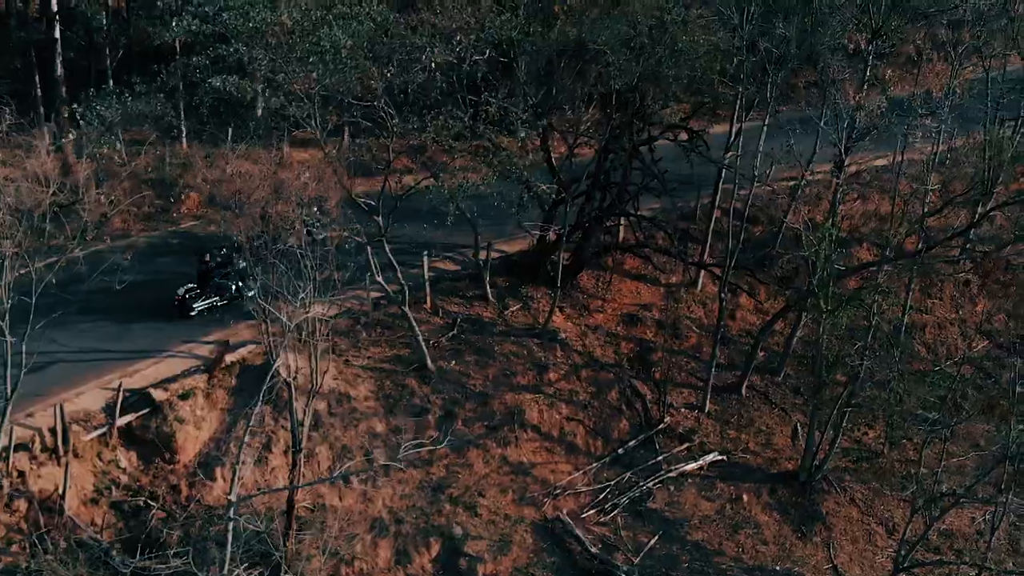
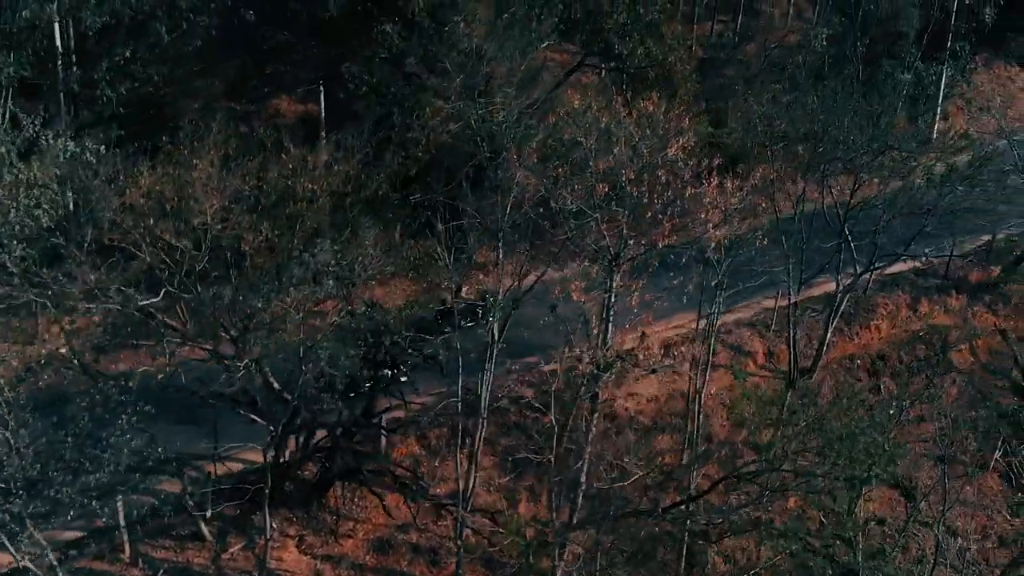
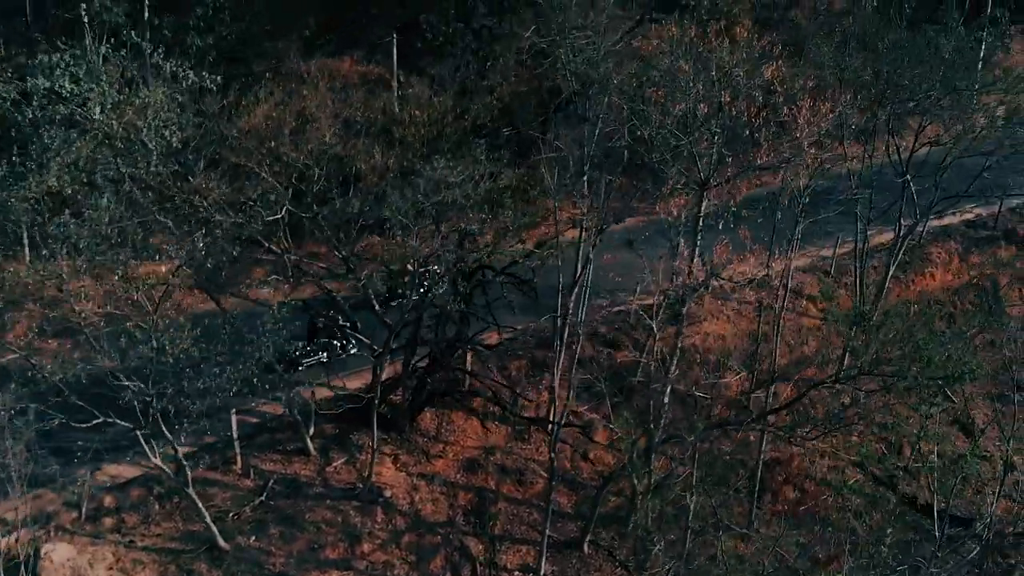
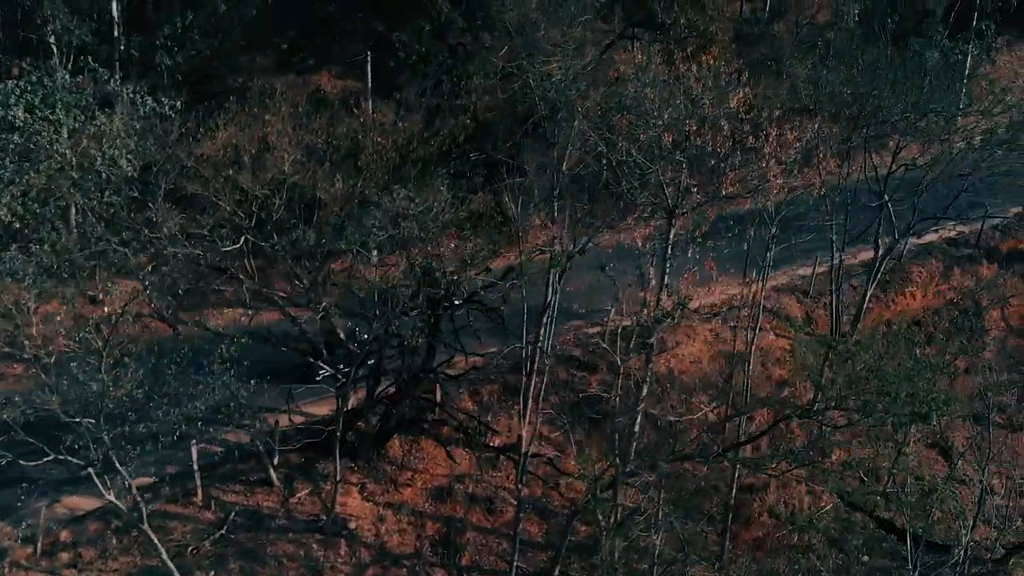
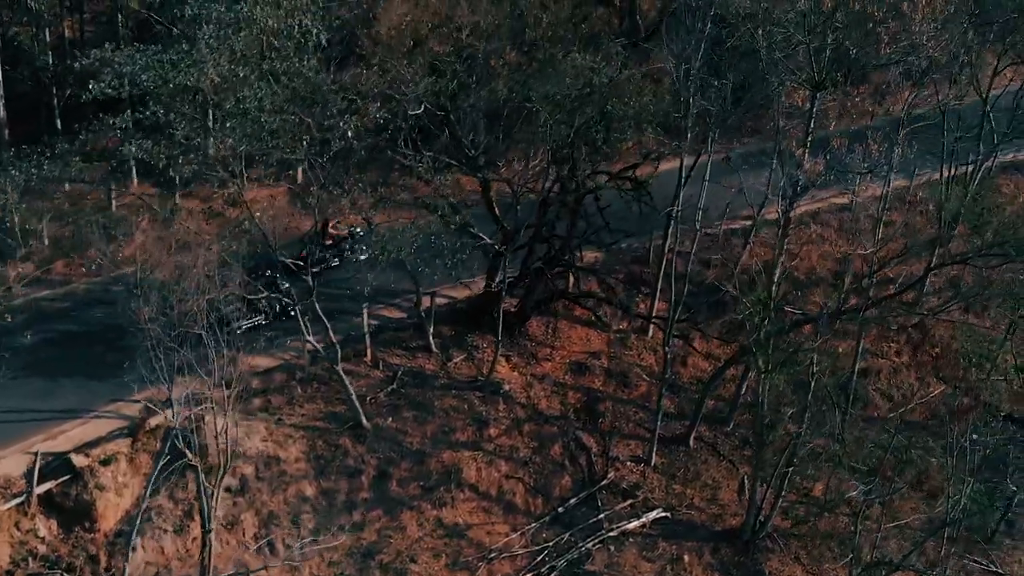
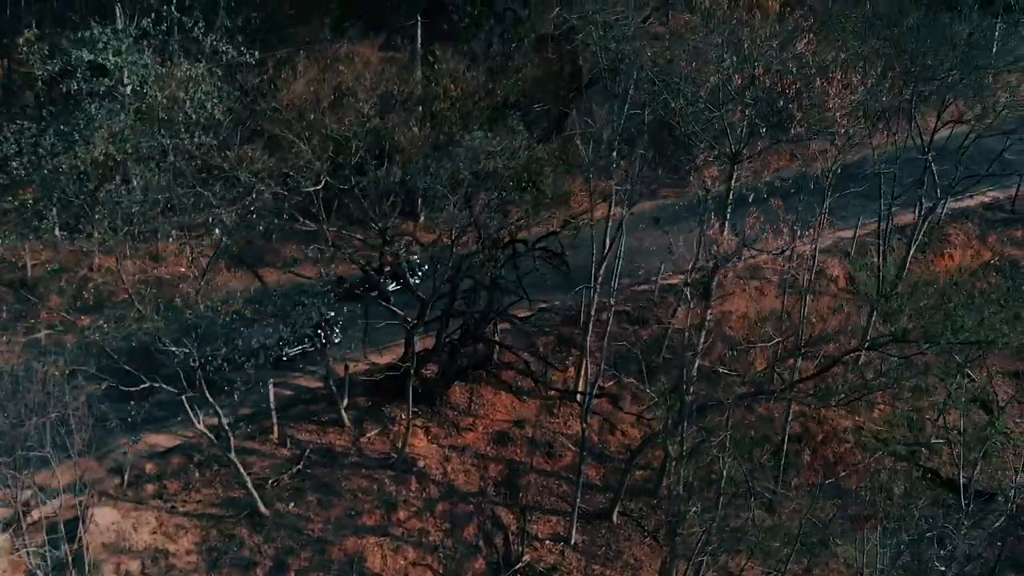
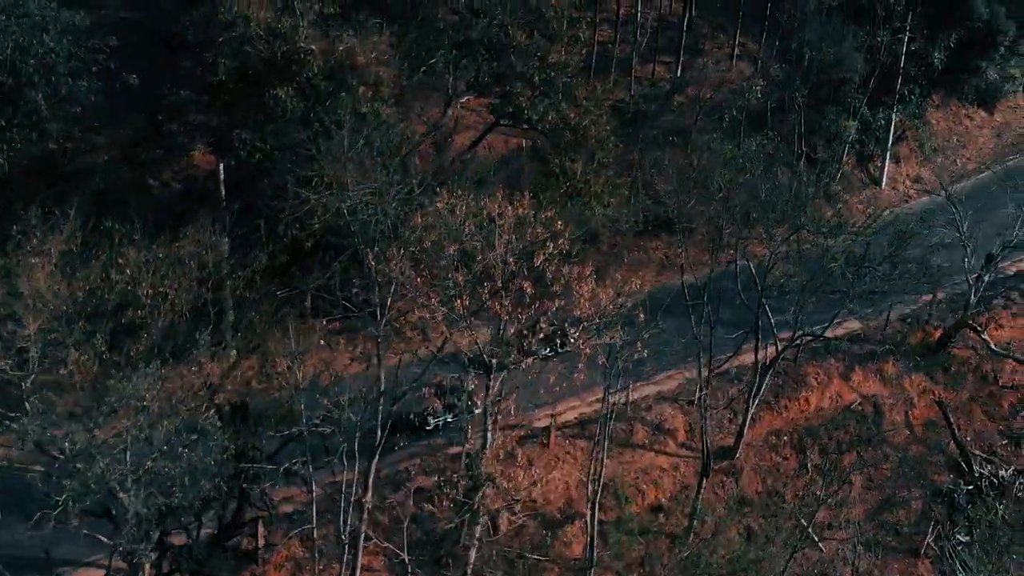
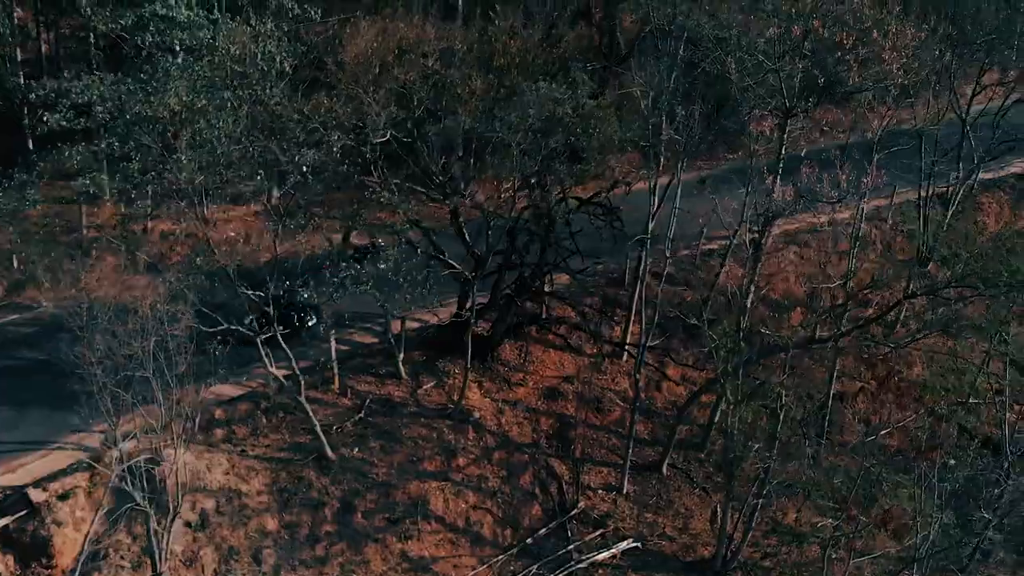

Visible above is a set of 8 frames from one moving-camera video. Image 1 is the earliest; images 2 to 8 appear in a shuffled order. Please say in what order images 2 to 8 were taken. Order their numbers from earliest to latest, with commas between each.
5, 8, 6, 3, 4, 2, 7
